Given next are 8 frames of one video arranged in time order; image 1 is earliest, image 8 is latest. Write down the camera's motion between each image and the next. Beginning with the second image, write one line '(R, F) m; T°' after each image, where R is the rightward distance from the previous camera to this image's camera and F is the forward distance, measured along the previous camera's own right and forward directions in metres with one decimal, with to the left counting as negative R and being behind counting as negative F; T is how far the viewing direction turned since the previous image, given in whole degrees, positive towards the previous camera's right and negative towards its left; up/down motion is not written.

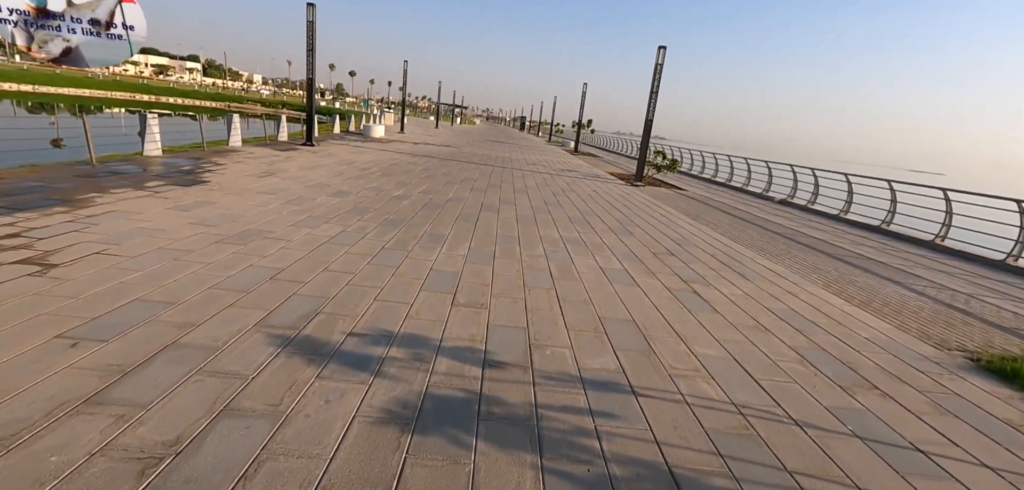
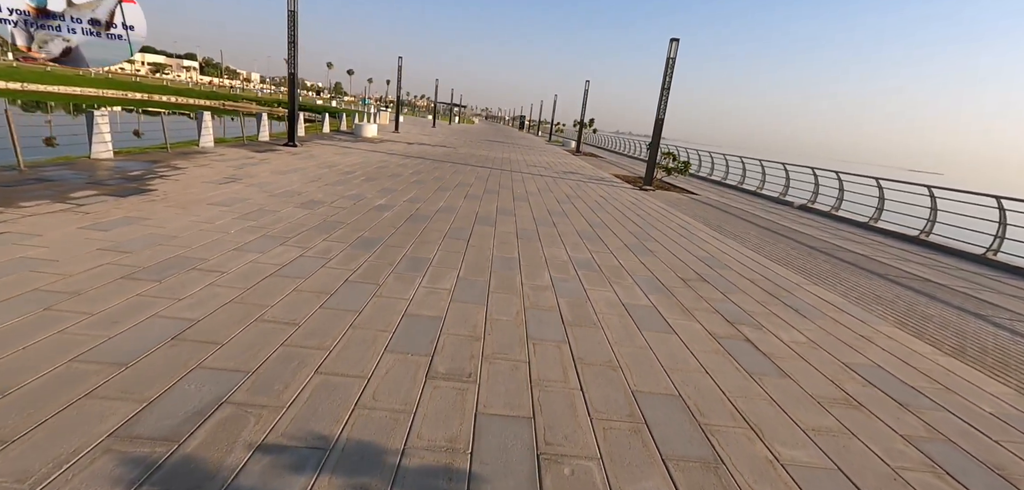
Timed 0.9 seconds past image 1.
(0.0, +1.3) m; 0°
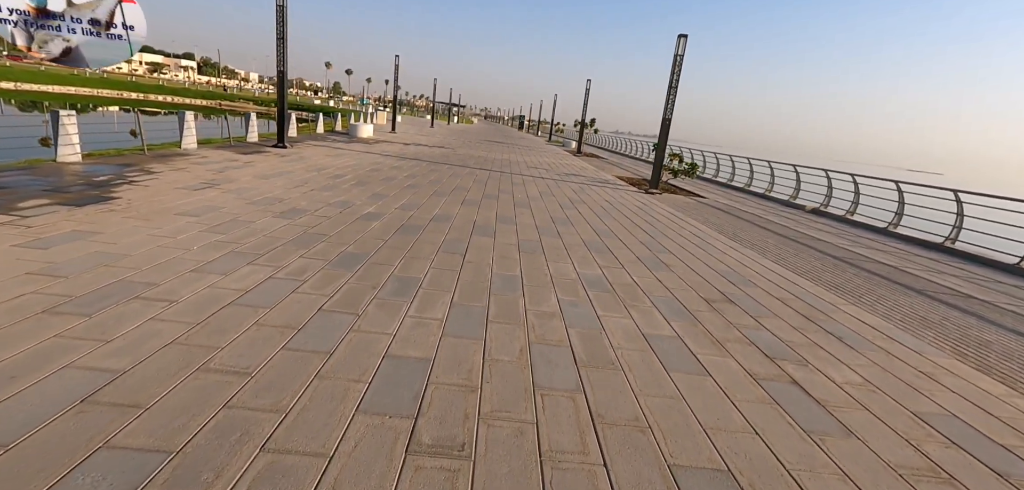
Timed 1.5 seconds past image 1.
(0.0, +0.7) m; 0°
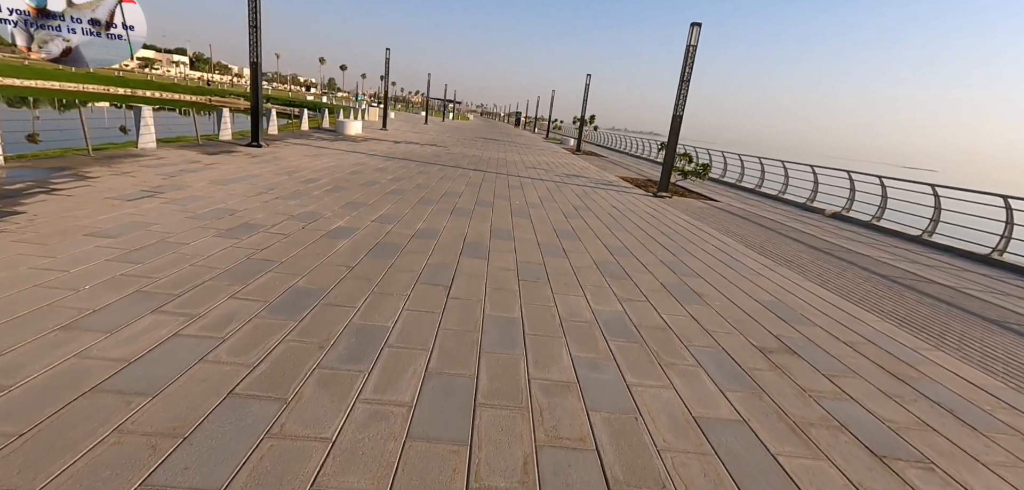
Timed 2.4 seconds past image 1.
(0.0, +1.2) m; 0°
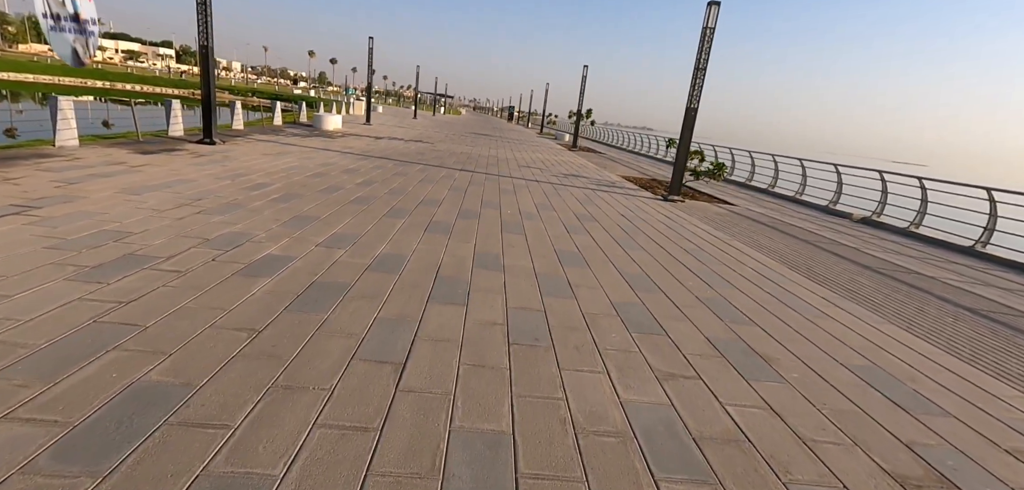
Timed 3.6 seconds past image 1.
(0.0, +1.6) m; +1°
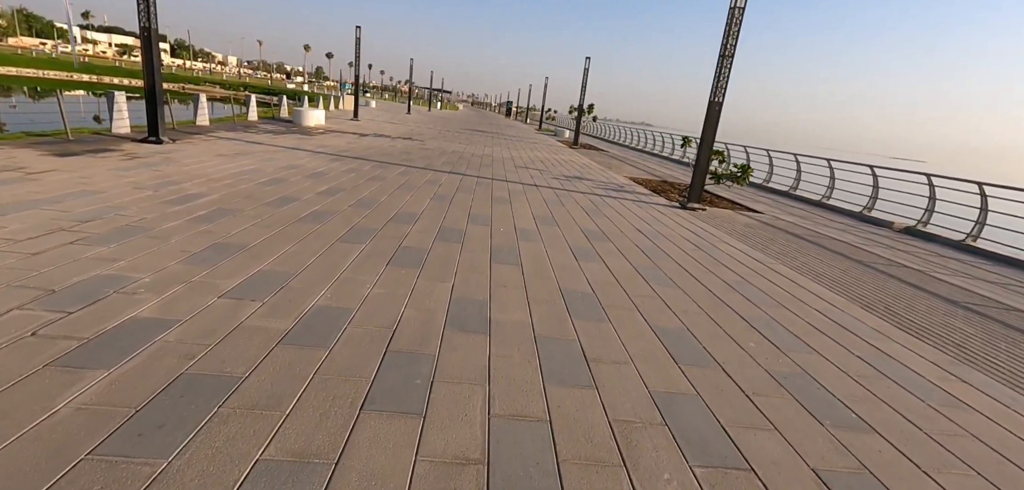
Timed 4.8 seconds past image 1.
(+0.1, +1.6) m; 0°
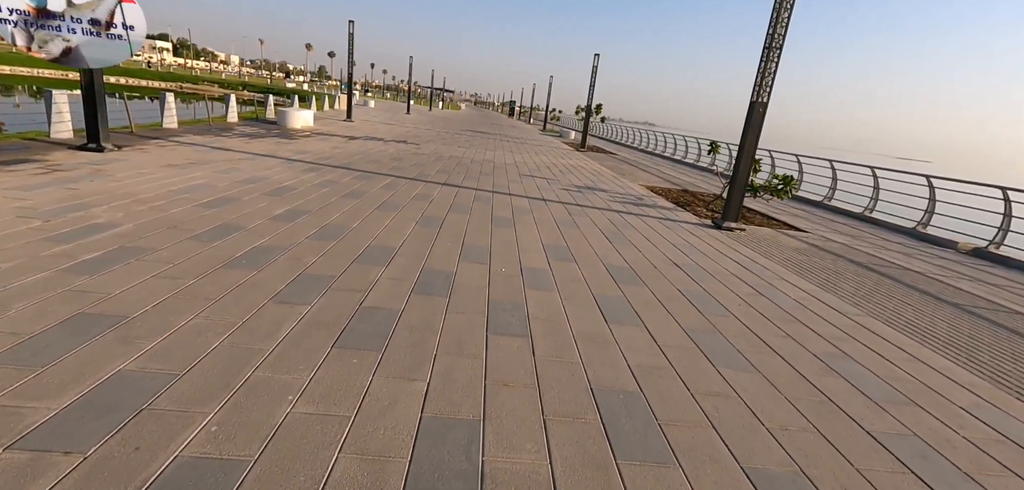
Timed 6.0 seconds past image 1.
(0.0, +1.6) m; 0°
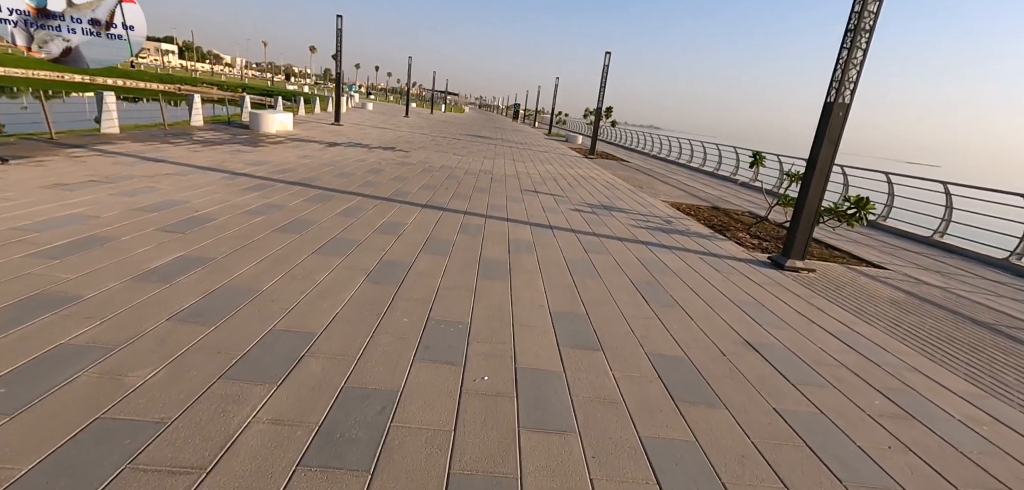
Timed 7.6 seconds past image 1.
(+0.1, +2.1) m; 0°
